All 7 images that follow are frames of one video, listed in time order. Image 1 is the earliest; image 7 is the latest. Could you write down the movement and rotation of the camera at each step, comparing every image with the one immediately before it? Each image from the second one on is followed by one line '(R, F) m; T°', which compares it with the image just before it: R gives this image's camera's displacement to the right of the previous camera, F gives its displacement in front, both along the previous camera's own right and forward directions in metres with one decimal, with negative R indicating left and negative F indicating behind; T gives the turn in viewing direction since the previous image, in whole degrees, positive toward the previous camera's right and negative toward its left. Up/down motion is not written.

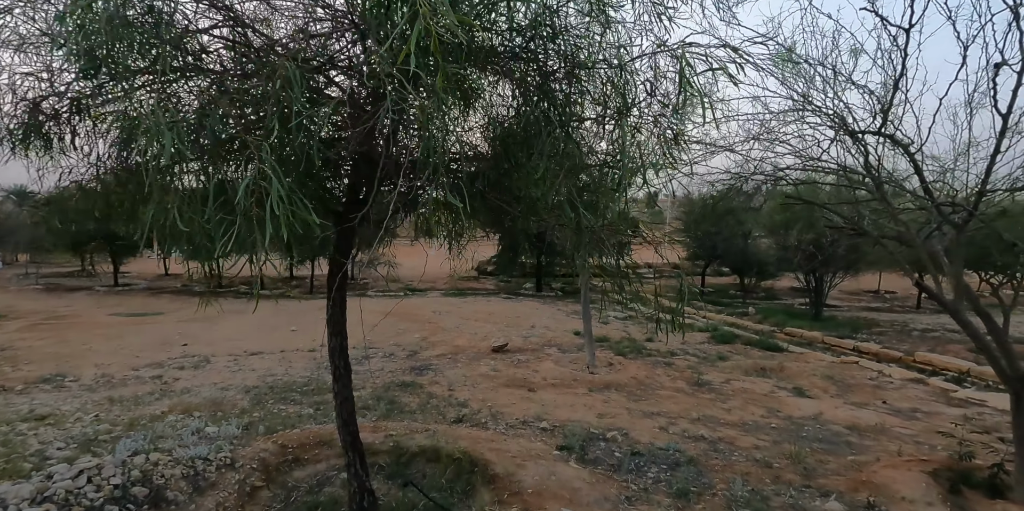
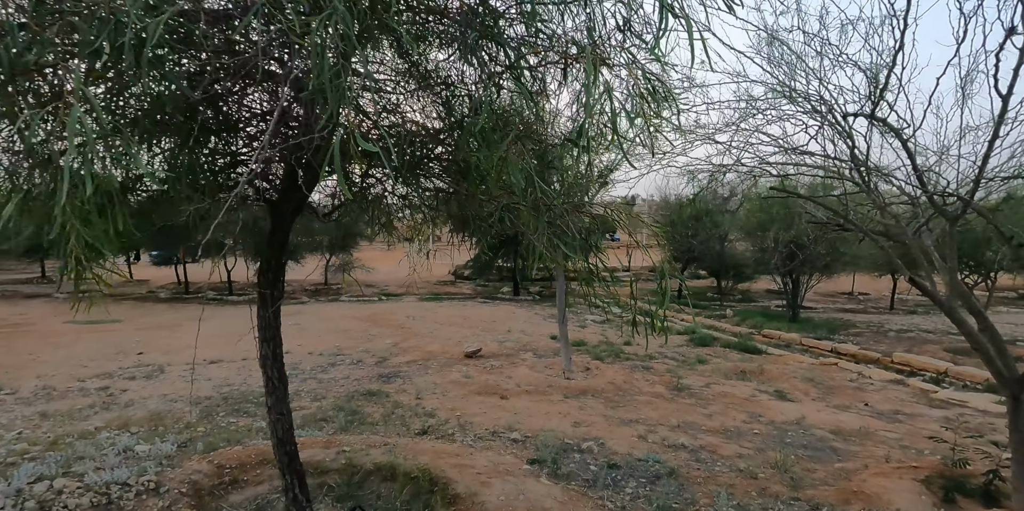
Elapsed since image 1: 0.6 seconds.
(+0.1, +0.4) m; +2°
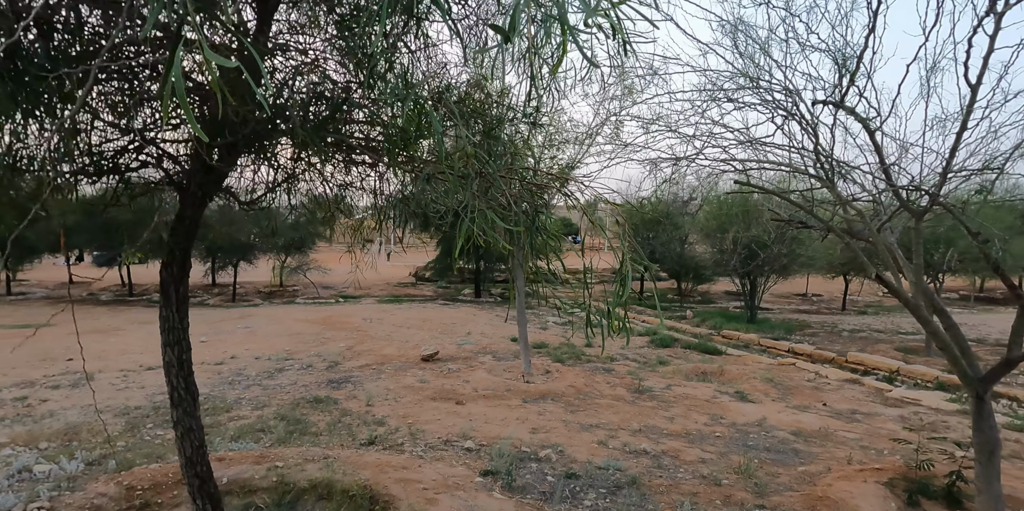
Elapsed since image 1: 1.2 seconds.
(+0.1, +0.3) m; +3°
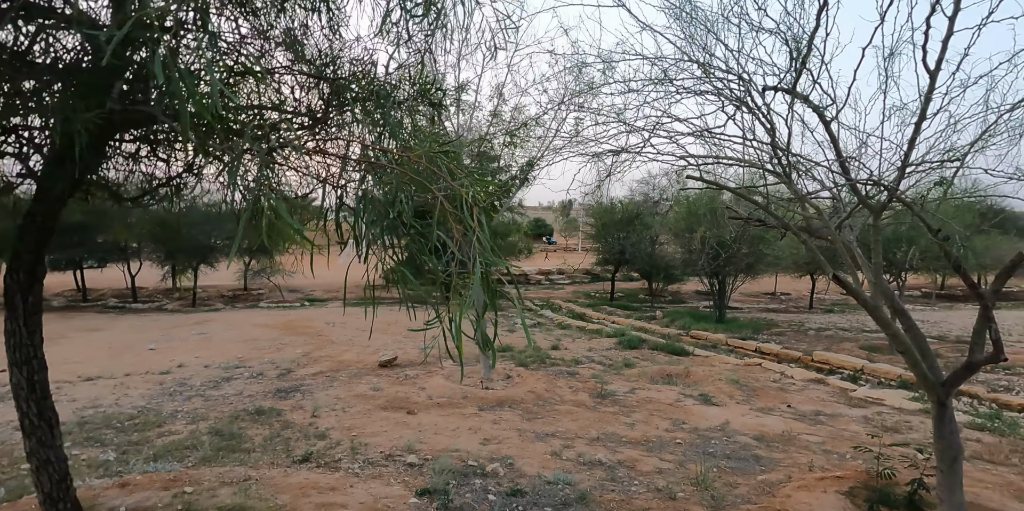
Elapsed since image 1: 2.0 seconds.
(+0.2, +0.3) m; +2°
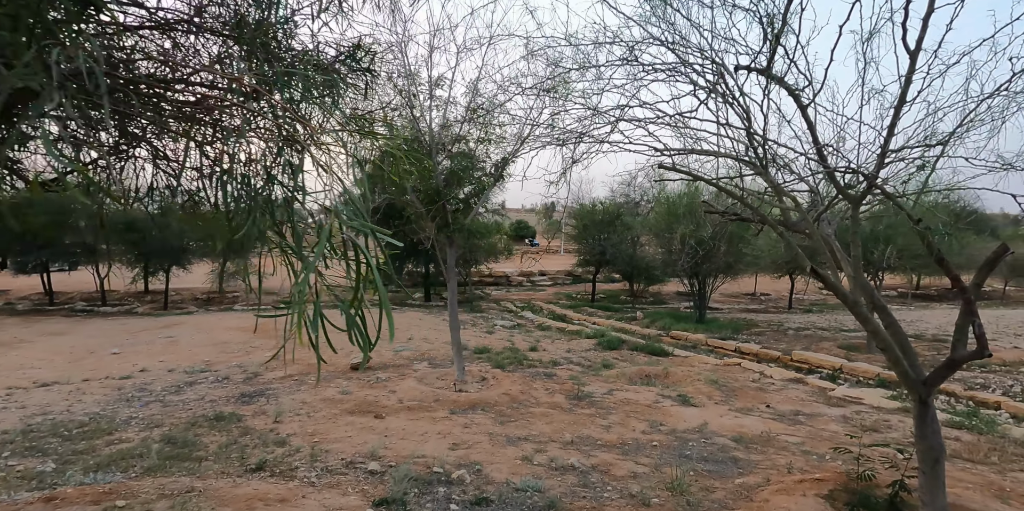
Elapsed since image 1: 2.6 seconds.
(+0.1, +0.2) m; +2°
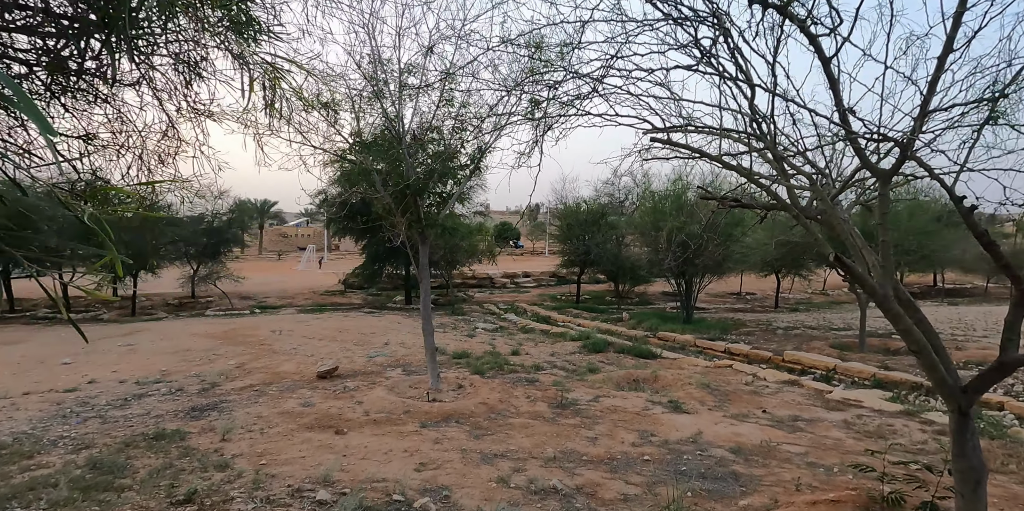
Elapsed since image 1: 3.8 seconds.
(+0.1, +0.6) m; +1°
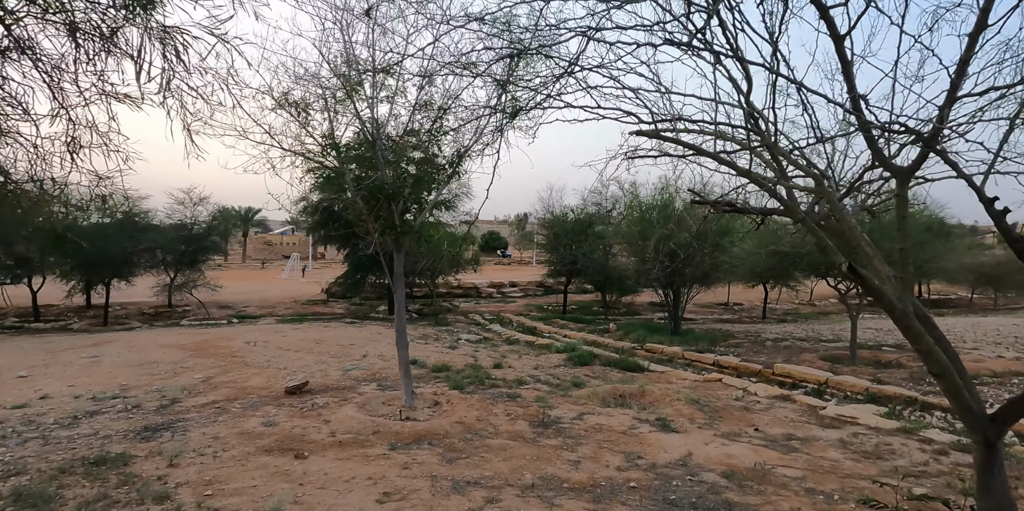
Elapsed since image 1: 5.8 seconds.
(+0.1, +0.4) m; +1°
